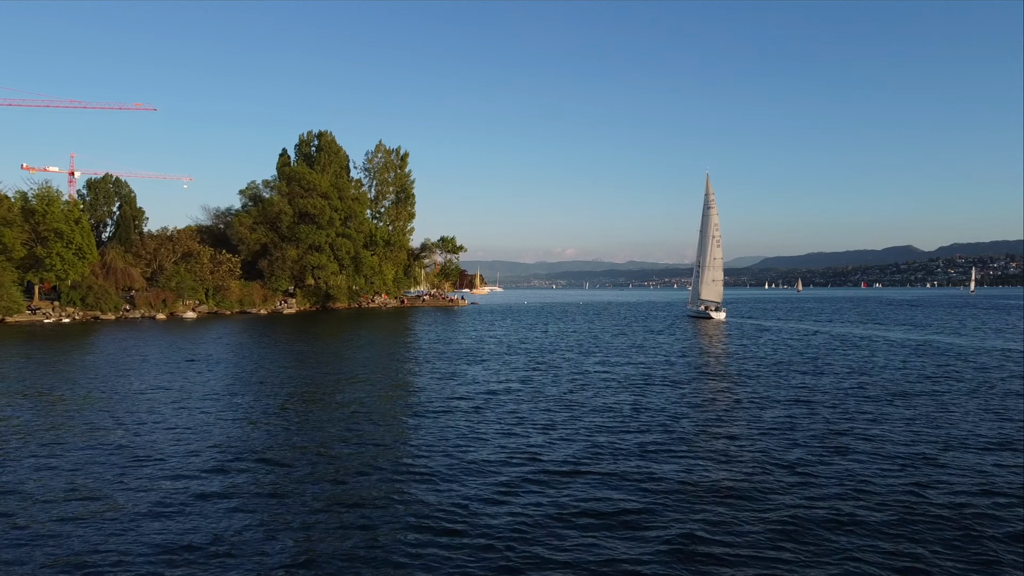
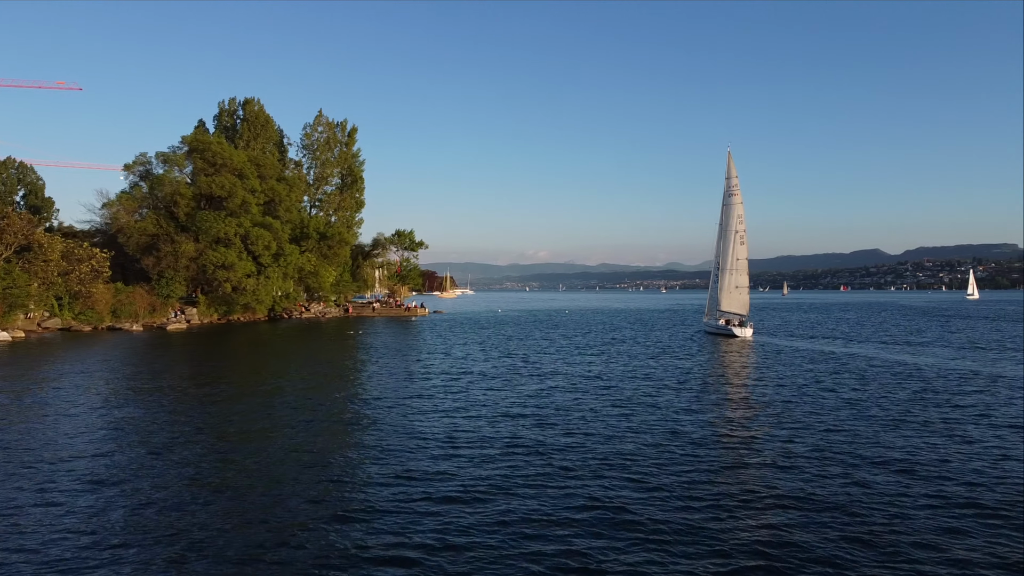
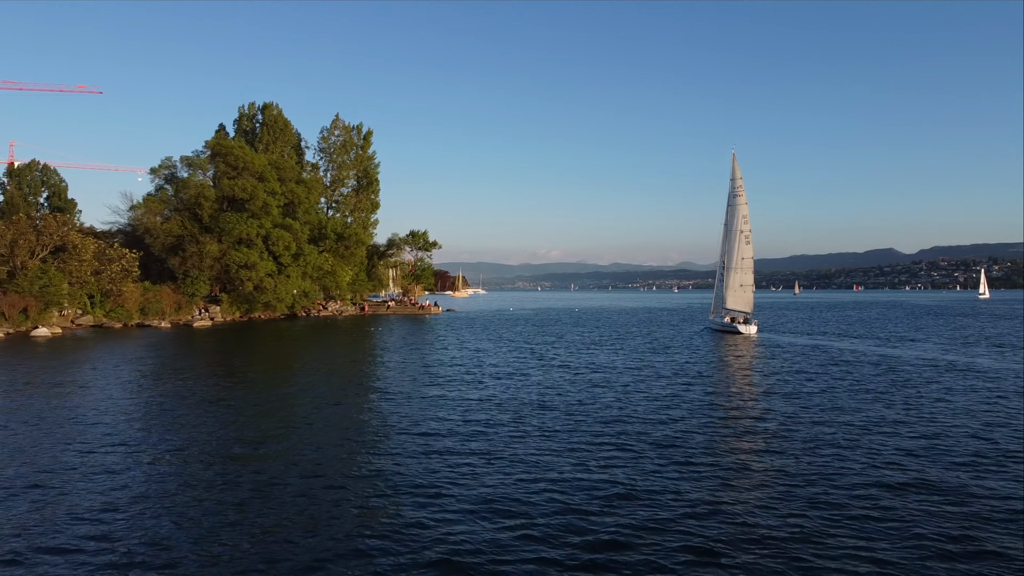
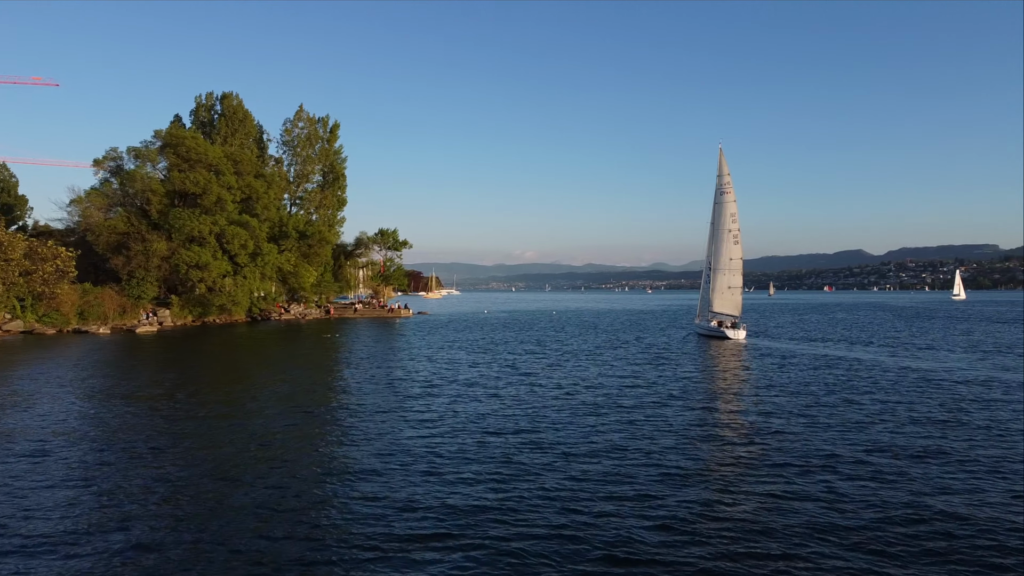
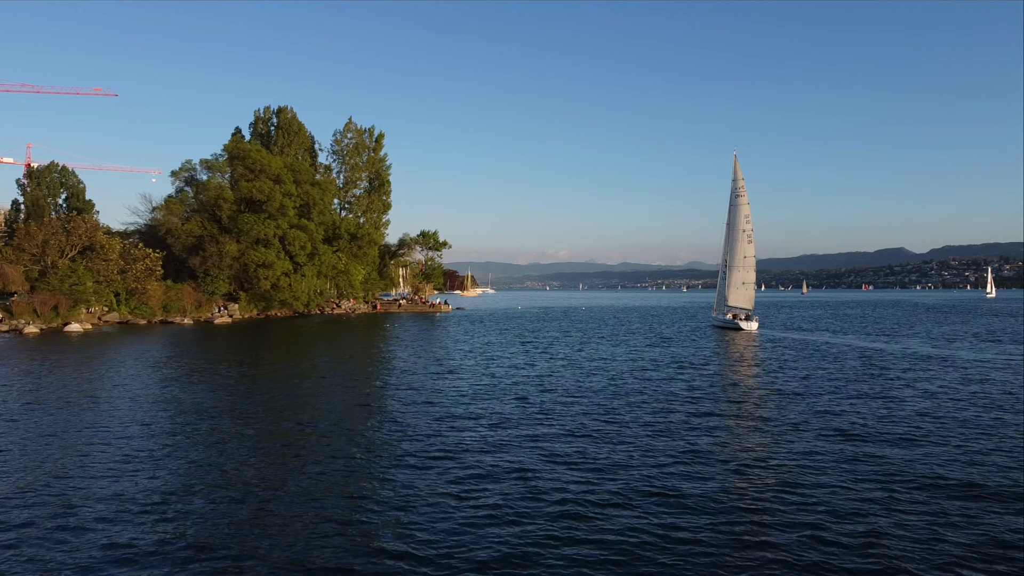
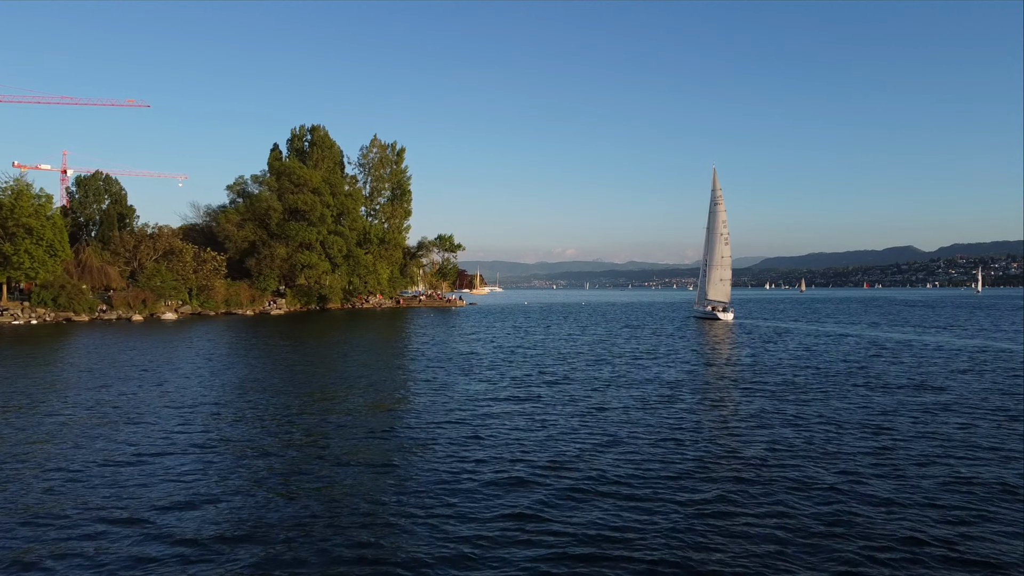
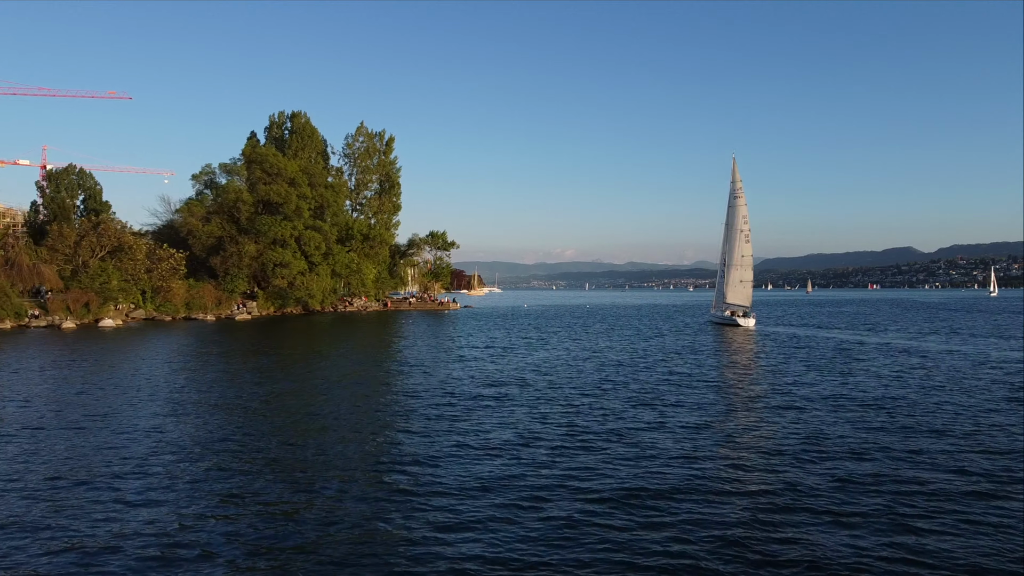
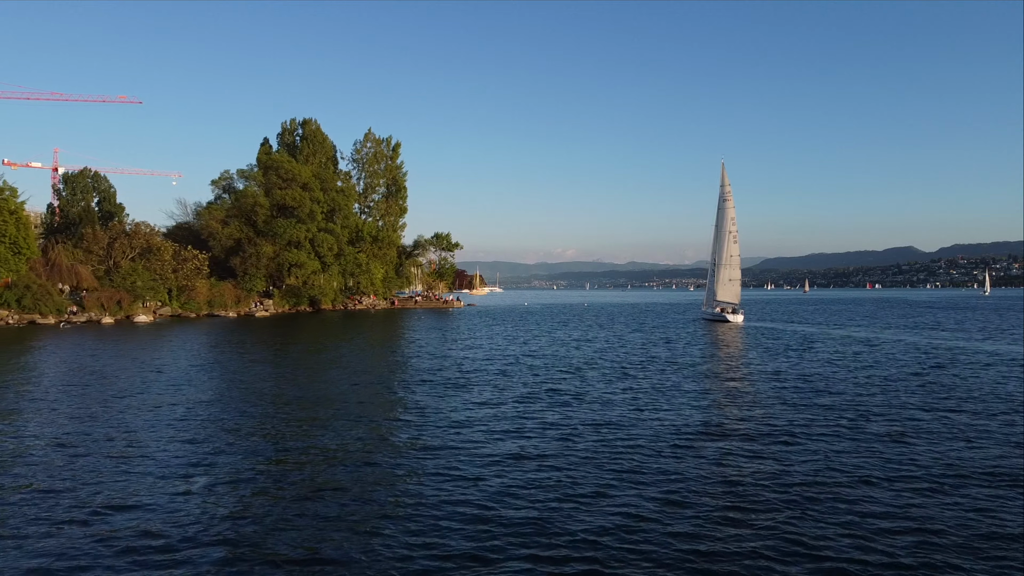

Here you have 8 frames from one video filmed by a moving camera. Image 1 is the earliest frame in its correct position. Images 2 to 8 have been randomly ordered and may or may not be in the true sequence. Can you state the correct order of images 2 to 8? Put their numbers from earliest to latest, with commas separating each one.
6, 8, 7, 5, 3, 2, 4
